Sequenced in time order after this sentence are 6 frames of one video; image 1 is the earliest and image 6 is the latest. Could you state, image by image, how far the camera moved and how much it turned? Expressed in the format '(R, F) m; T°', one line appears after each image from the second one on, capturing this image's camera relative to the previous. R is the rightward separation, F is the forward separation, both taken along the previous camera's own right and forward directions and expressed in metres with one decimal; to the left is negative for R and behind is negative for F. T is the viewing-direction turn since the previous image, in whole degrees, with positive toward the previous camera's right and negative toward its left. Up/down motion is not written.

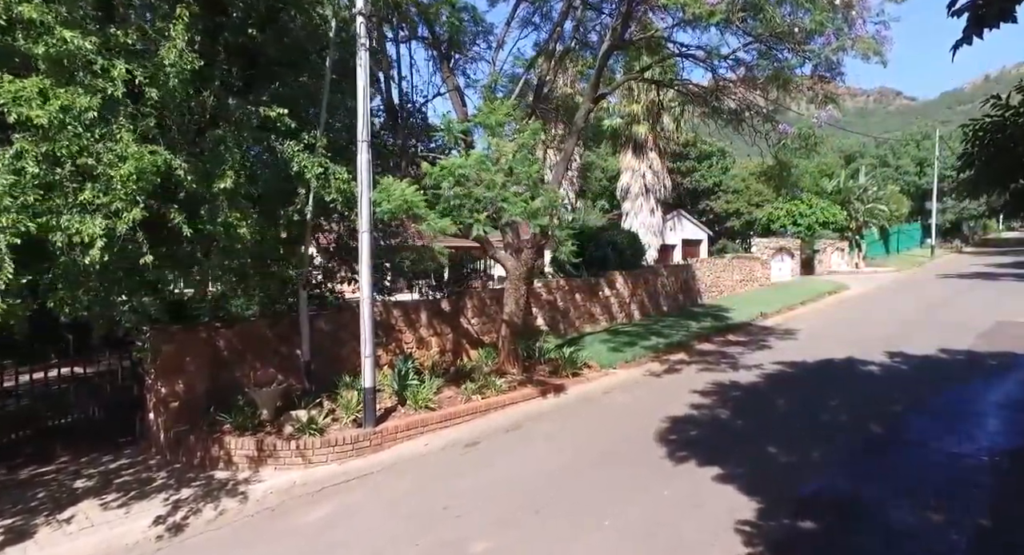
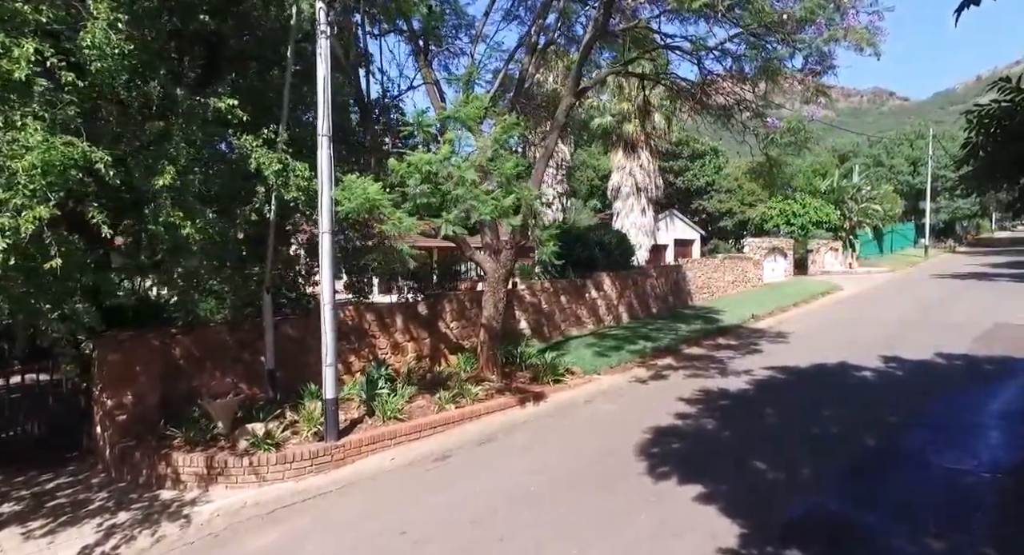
(+0.3, +0.4) m; 0°
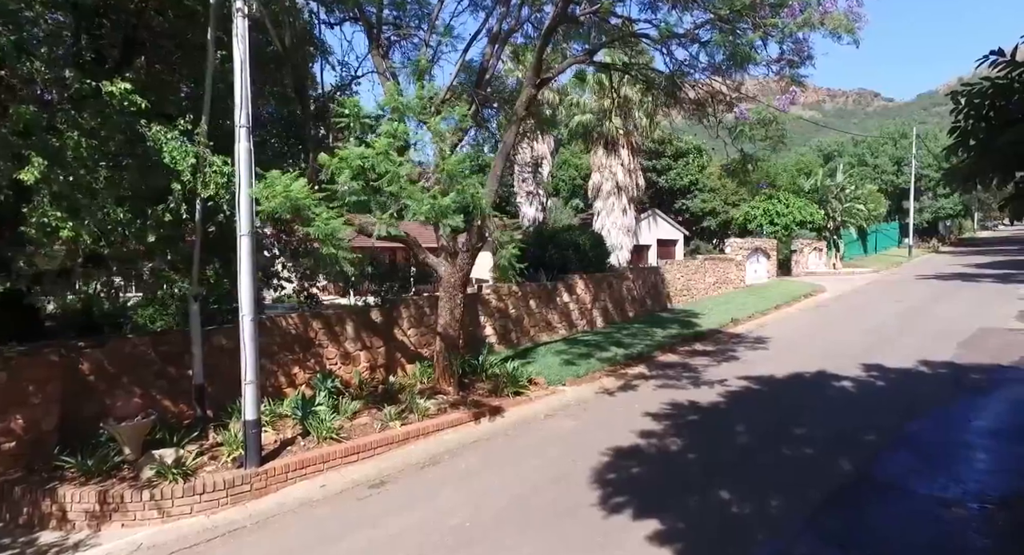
(+0.5, +0.6) m; +1°
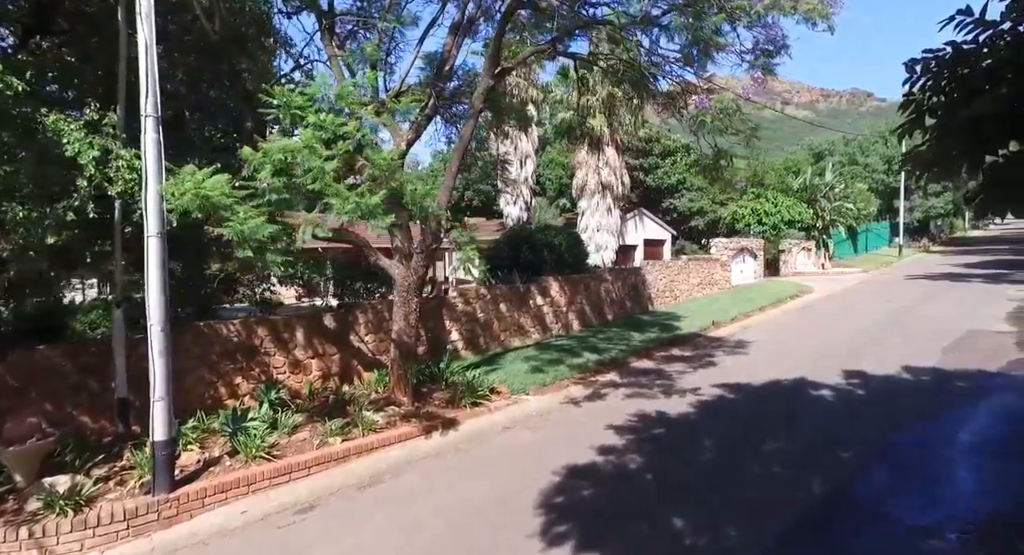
(+0.5, +0.5) m; 0°
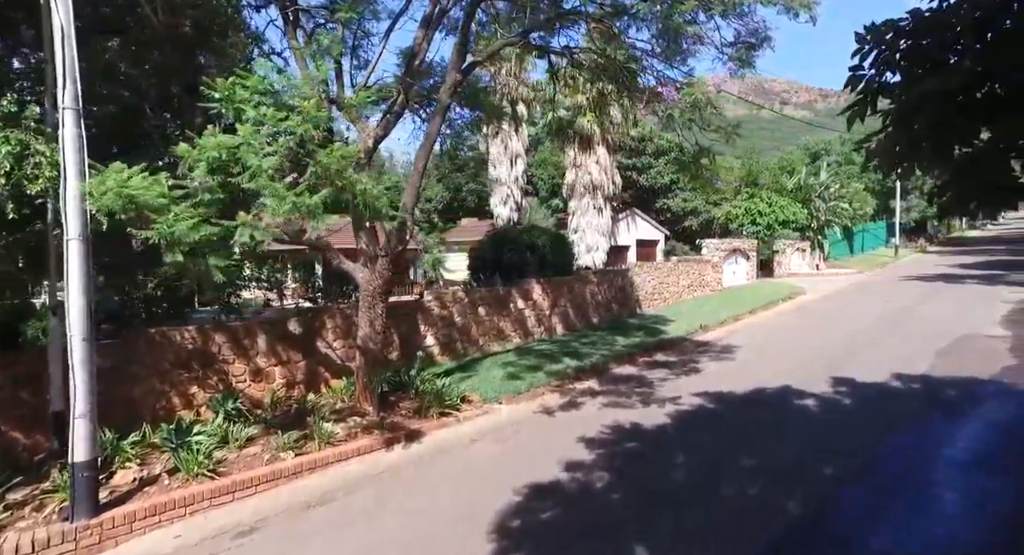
(+0.4, +0.4) m; 0°
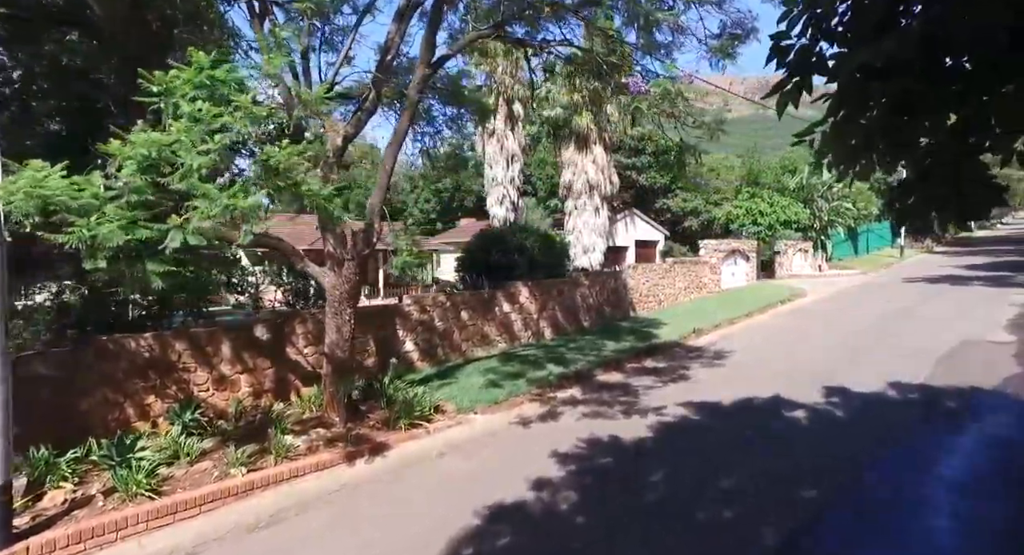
(+0.4, +0.4) m; -1°
